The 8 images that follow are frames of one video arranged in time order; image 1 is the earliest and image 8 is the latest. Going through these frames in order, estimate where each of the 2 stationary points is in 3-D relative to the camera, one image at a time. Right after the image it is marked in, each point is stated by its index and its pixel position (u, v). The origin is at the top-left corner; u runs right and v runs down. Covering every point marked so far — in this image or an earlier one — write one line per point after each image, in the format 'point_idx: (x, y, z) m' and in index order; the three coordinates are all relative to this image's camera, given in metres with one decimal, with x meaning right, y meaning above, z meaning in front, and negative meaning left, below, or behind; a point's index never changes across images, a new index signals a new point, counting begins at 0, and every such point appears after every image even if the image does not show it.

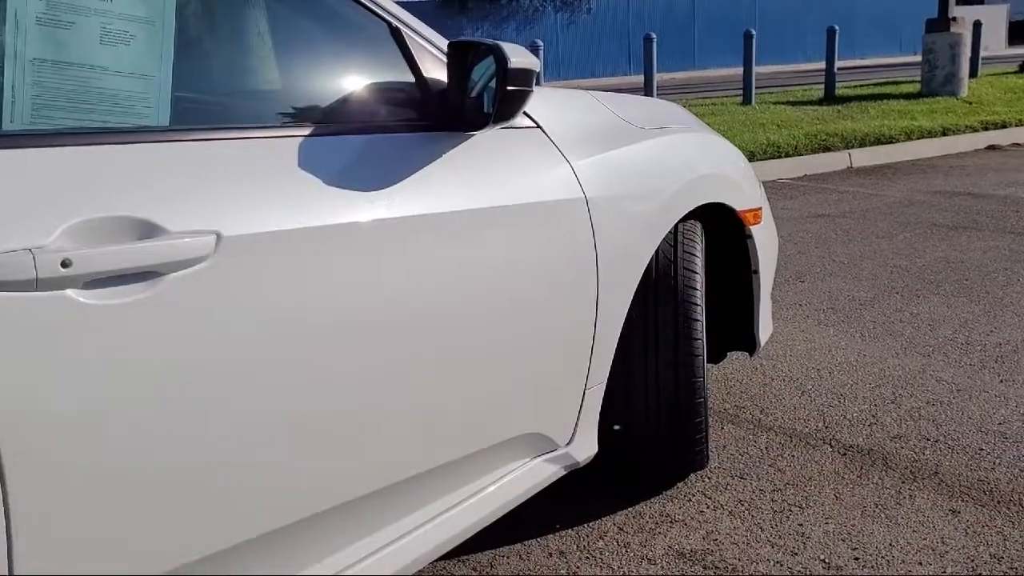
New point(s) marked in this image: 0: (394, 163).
0: (-0.2, +0.3, +1.8) m
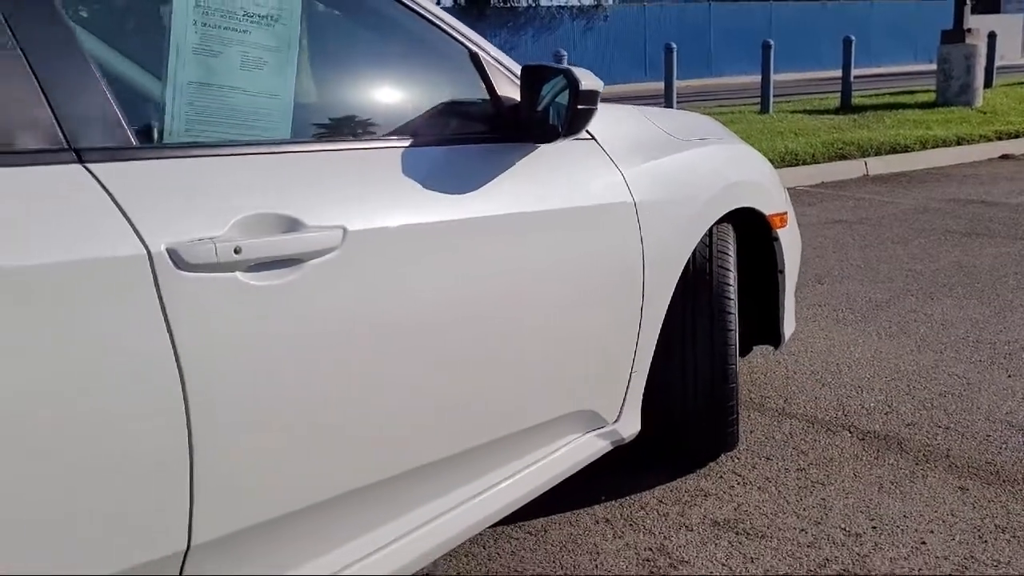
0: (-0.1, +0.3, +2.1) m
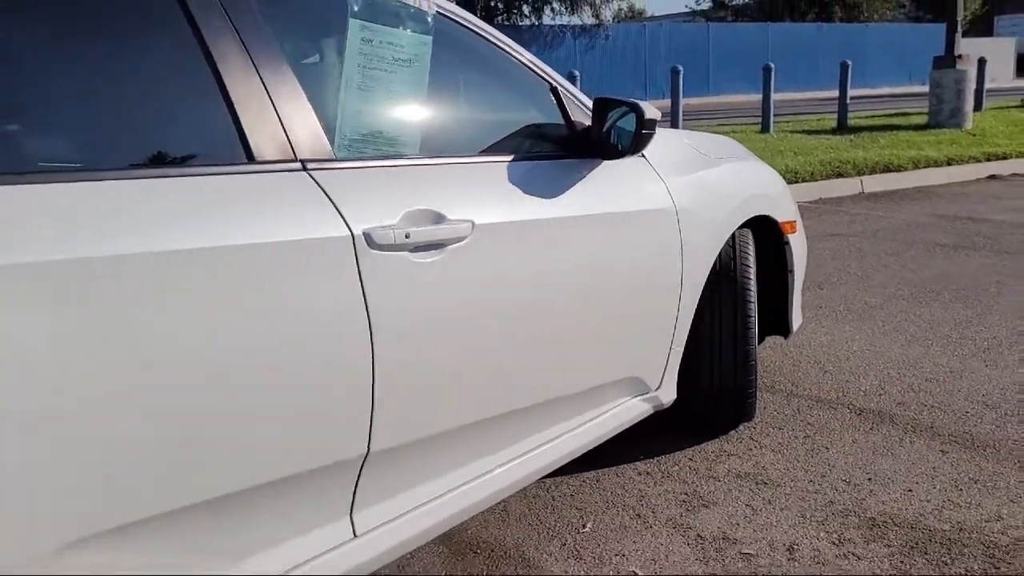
0: (+0.1, +0.3, +2.7) m
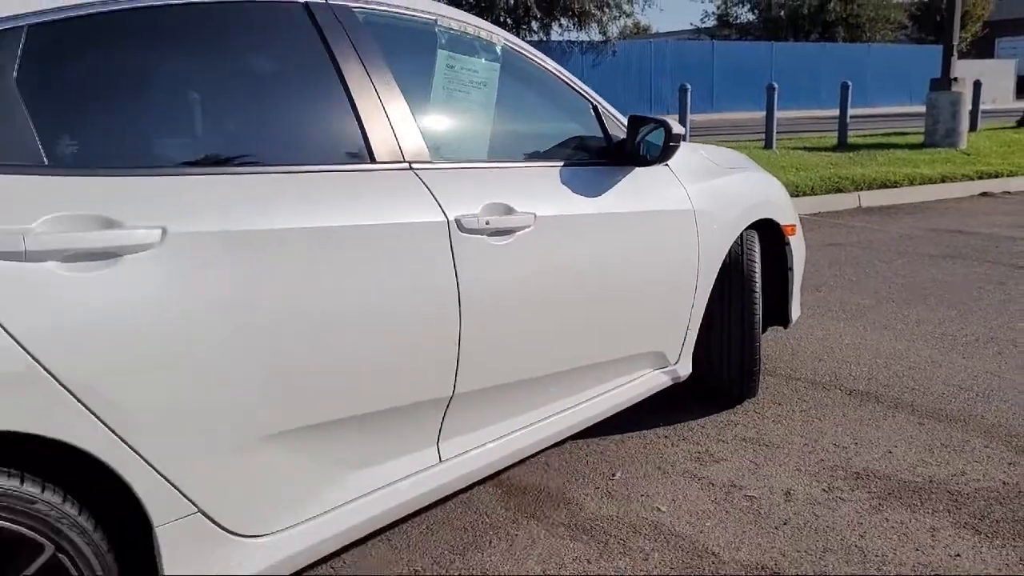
0: (+0.3, +0.4, +3.3) m
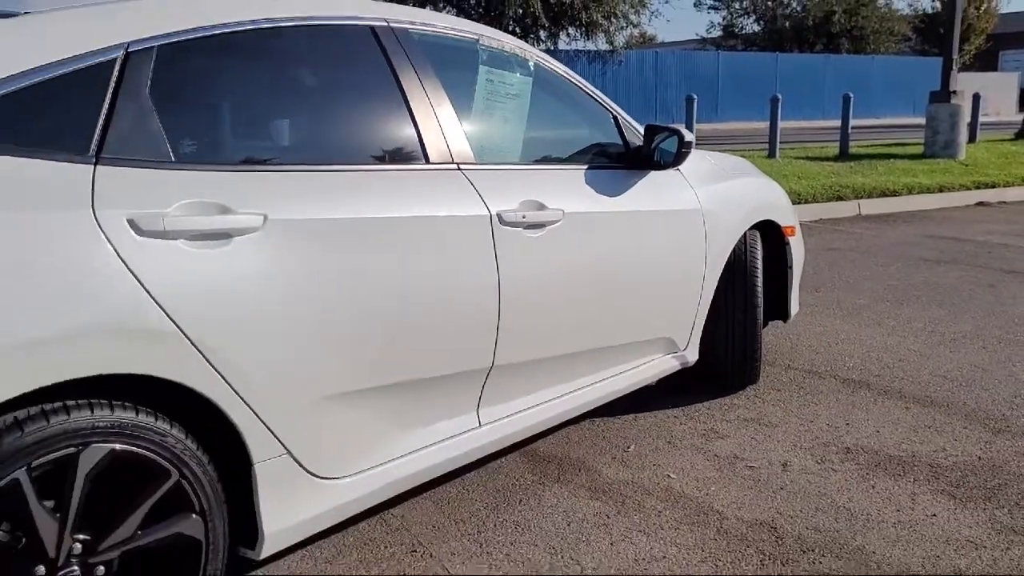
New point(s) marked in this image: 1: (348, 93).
0: (+0.4, +0.4, +3.7) m
1: (-0.5, +0.6, +2.8) m
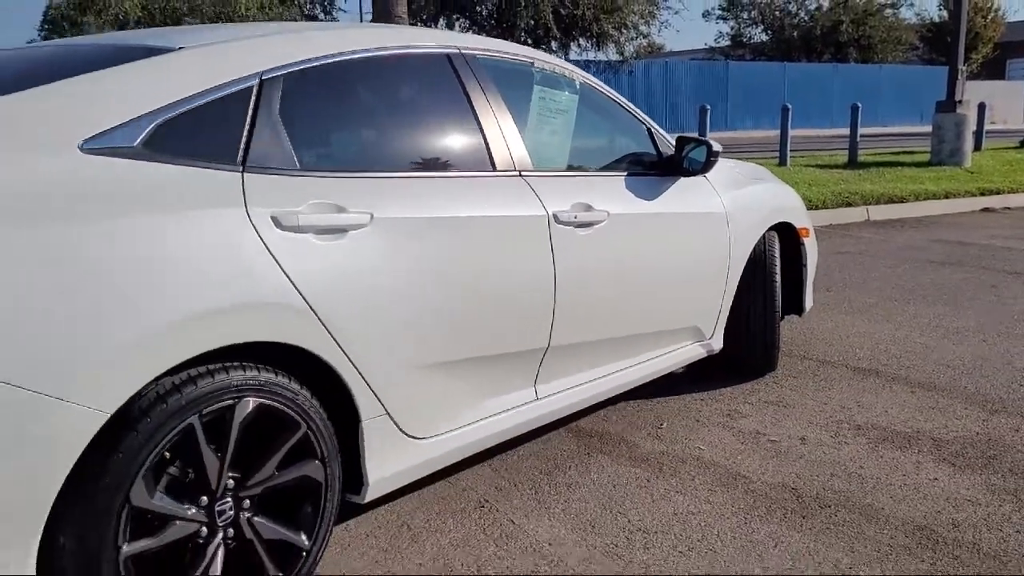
0: (+0.7, +0.5, +4.1) m
1: (-0.3, +0.7, +3.3) m
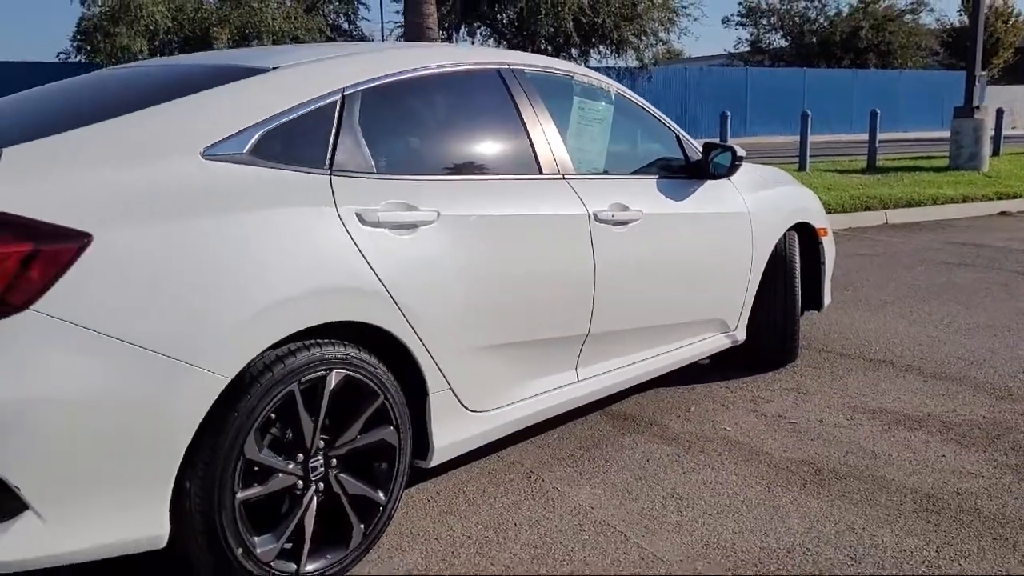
0: (+0.9, +0.5, +4.5) m
1: (-0.1, +0.7, +3.7) m
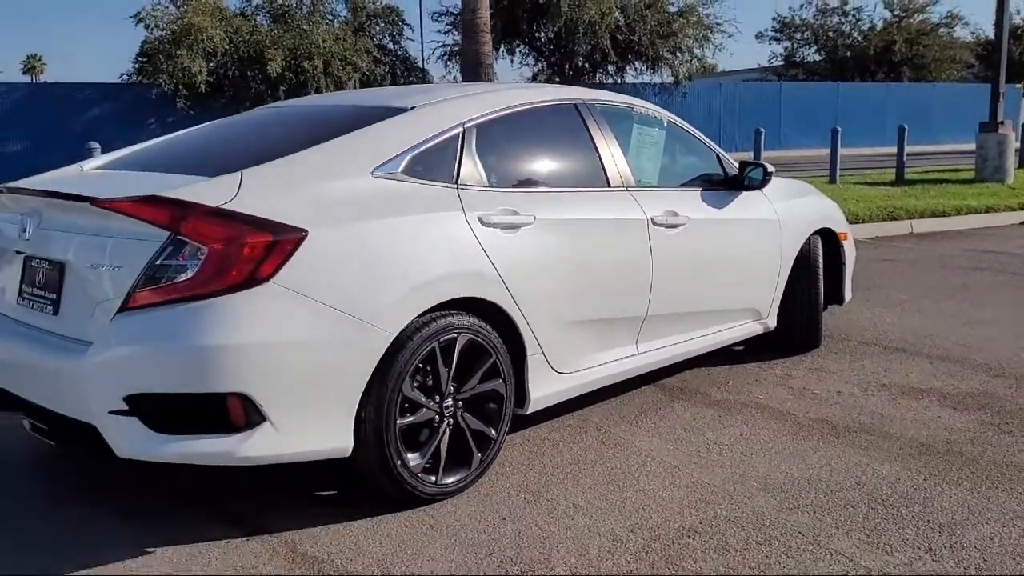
0: (+1.3, +0.5, +5.4) m
1: (+0.3, +0.7, +4.6) m
